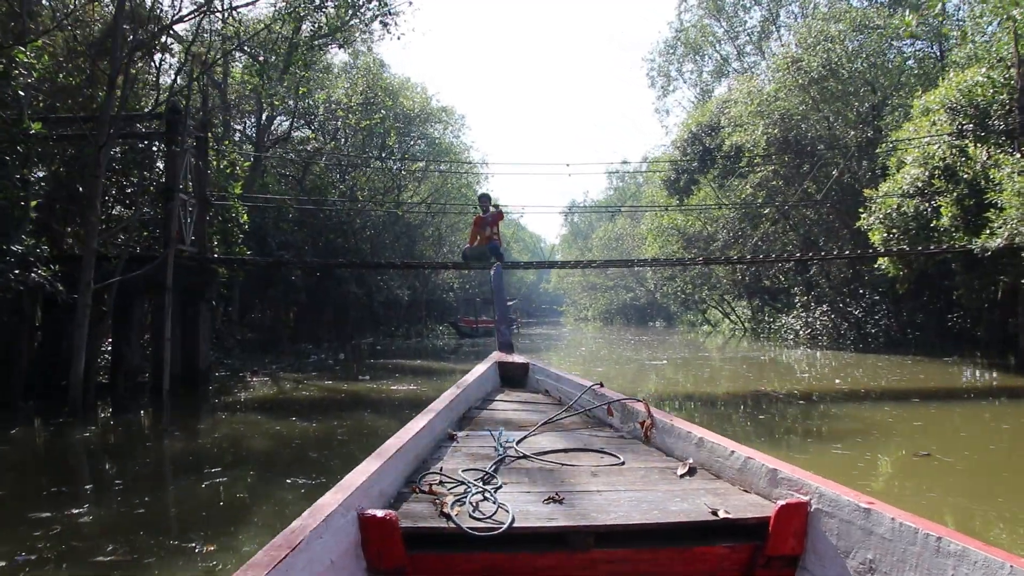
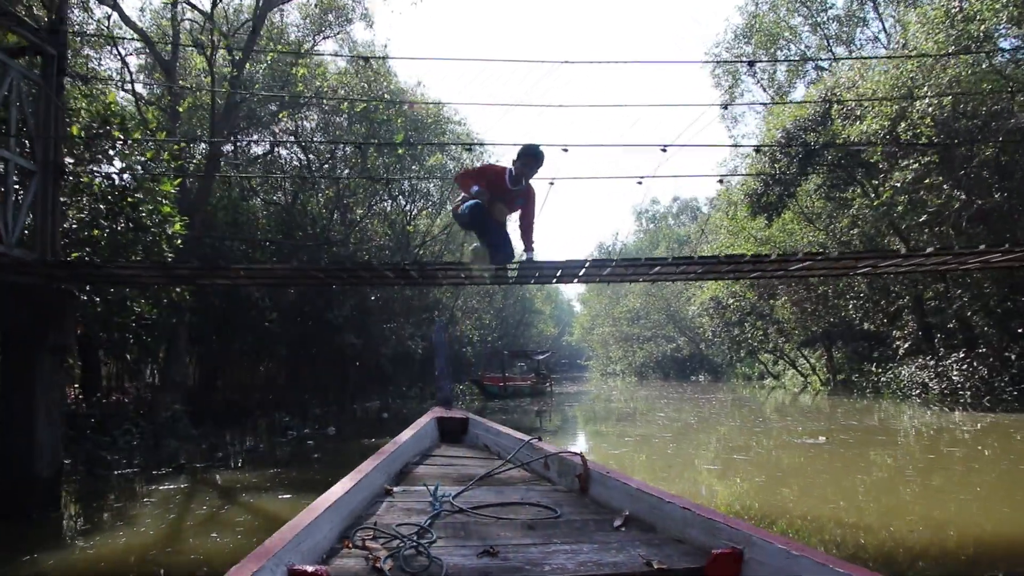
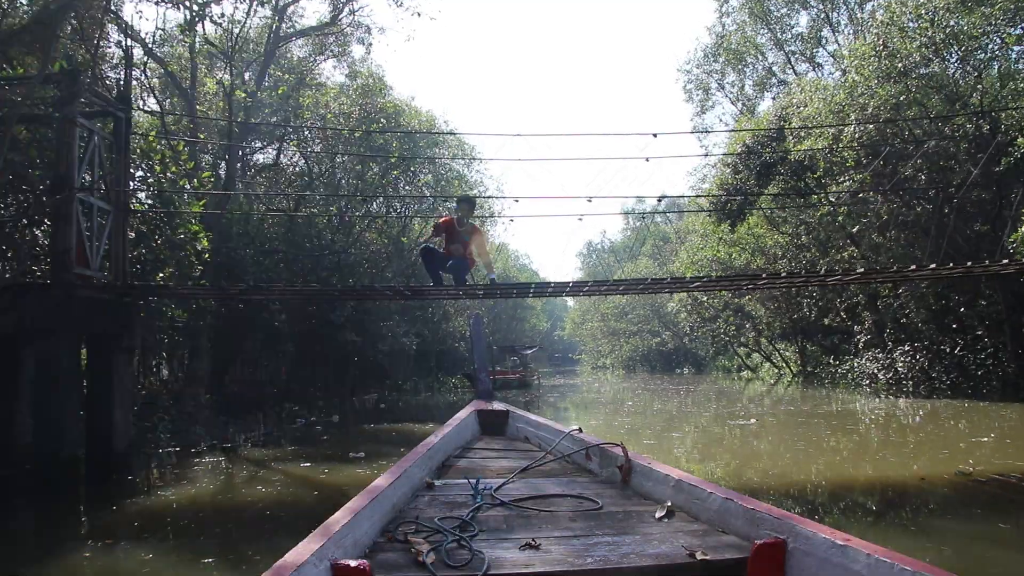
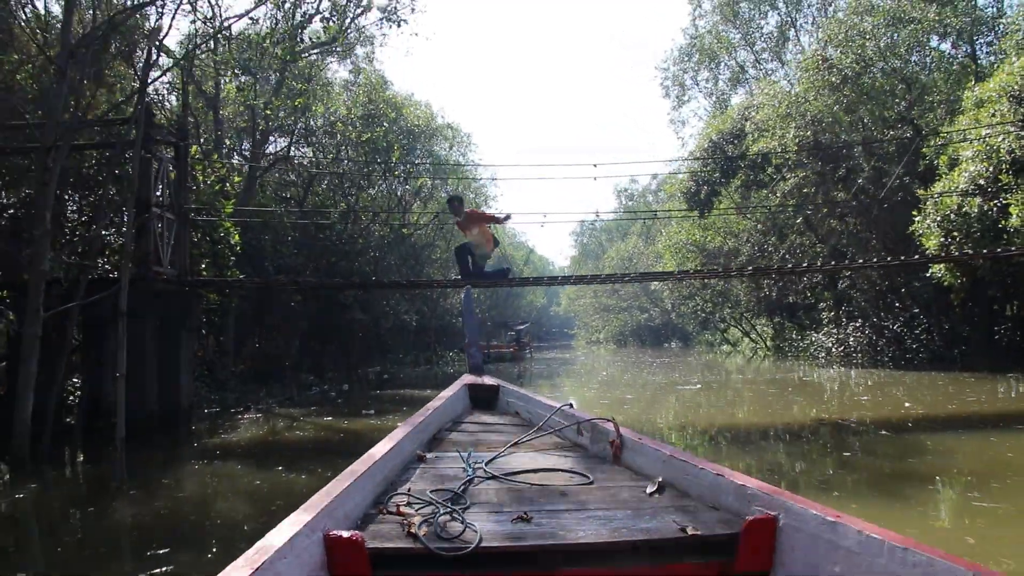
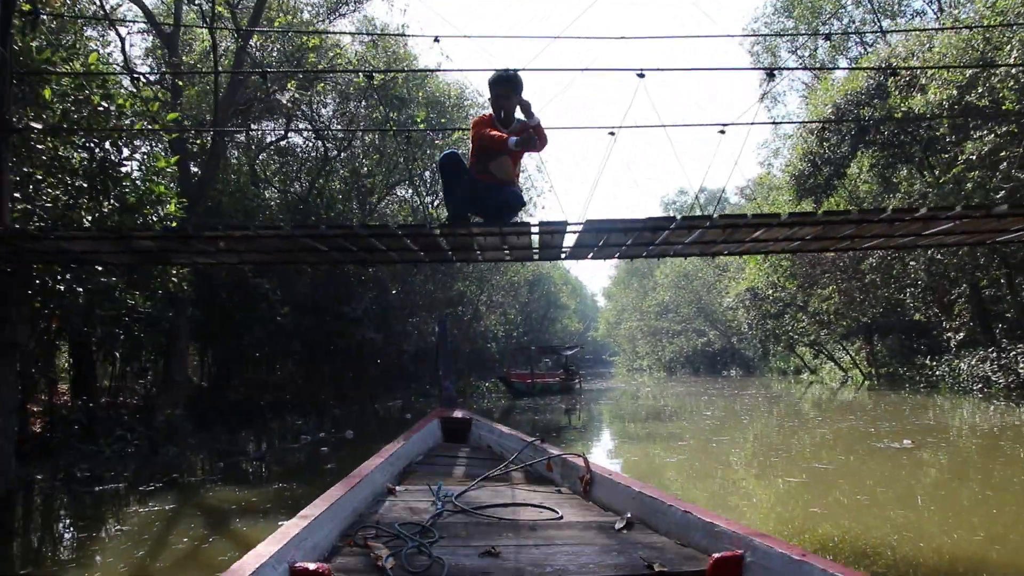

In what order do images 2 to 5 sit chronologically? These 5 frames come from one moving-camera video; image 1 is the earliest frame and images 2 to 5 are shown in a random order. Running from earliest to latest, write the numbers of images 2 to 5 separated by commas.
4, 3, 2, 5
